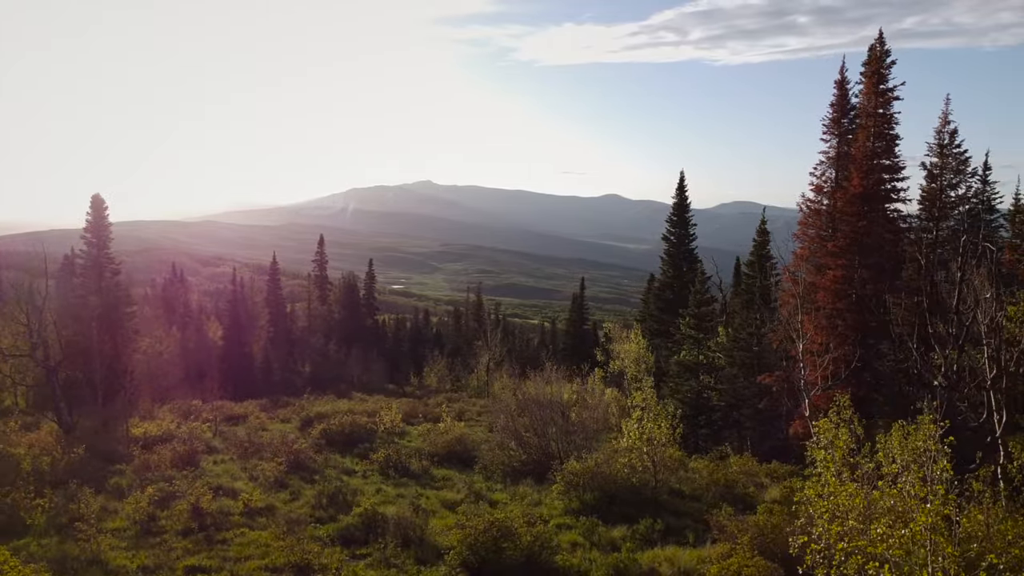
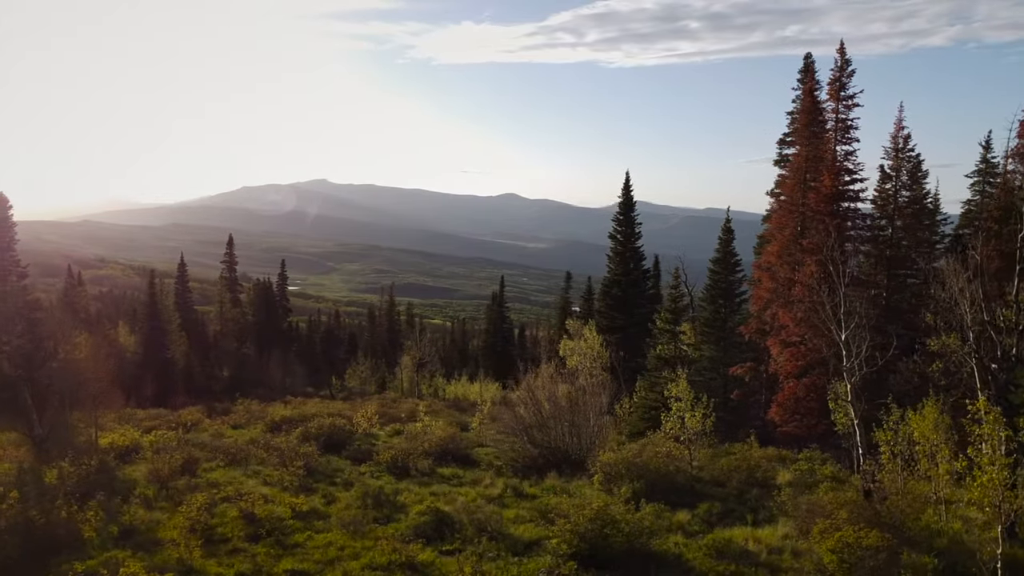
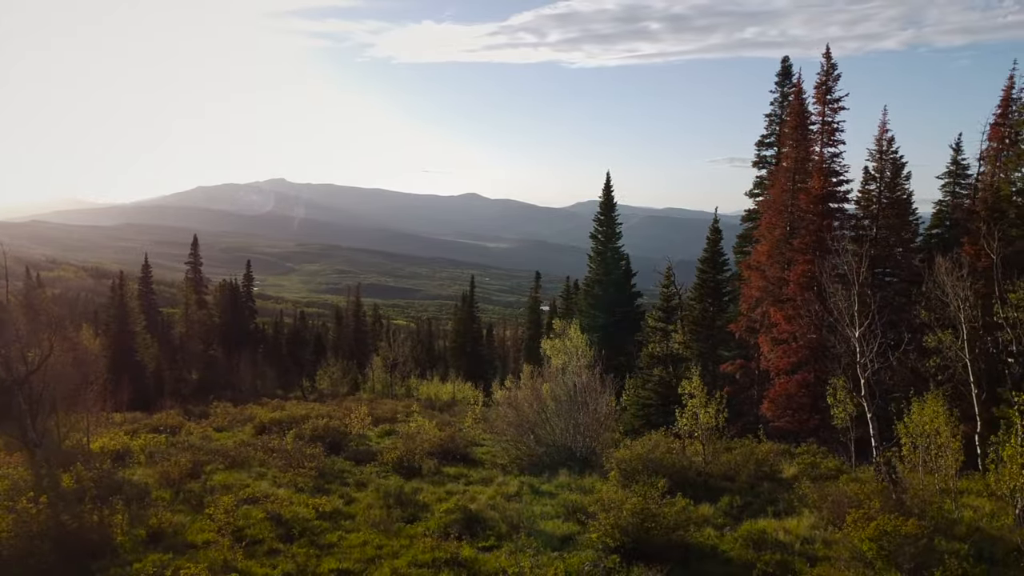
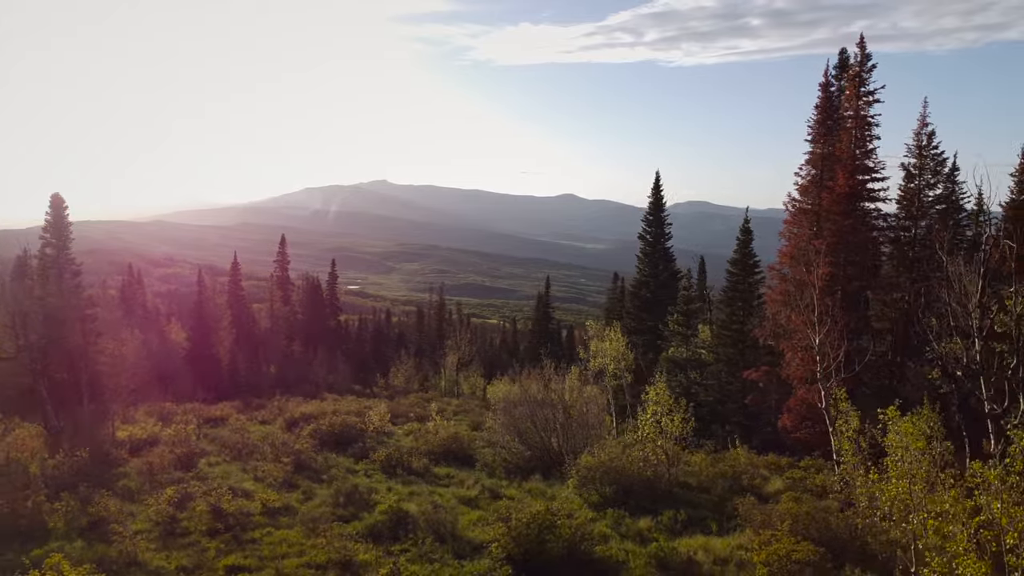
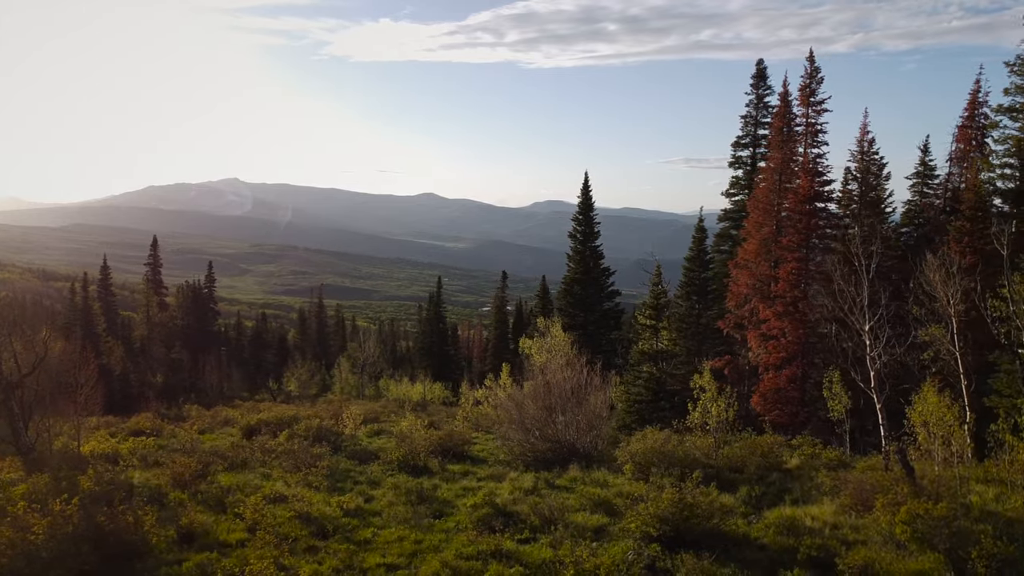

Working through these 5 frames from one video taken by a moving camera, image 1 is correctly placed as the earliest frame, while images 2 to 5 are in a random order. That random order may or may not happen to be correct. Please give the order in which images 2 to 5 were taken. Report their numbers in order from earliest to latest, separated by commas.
4, 2, 3, 5
